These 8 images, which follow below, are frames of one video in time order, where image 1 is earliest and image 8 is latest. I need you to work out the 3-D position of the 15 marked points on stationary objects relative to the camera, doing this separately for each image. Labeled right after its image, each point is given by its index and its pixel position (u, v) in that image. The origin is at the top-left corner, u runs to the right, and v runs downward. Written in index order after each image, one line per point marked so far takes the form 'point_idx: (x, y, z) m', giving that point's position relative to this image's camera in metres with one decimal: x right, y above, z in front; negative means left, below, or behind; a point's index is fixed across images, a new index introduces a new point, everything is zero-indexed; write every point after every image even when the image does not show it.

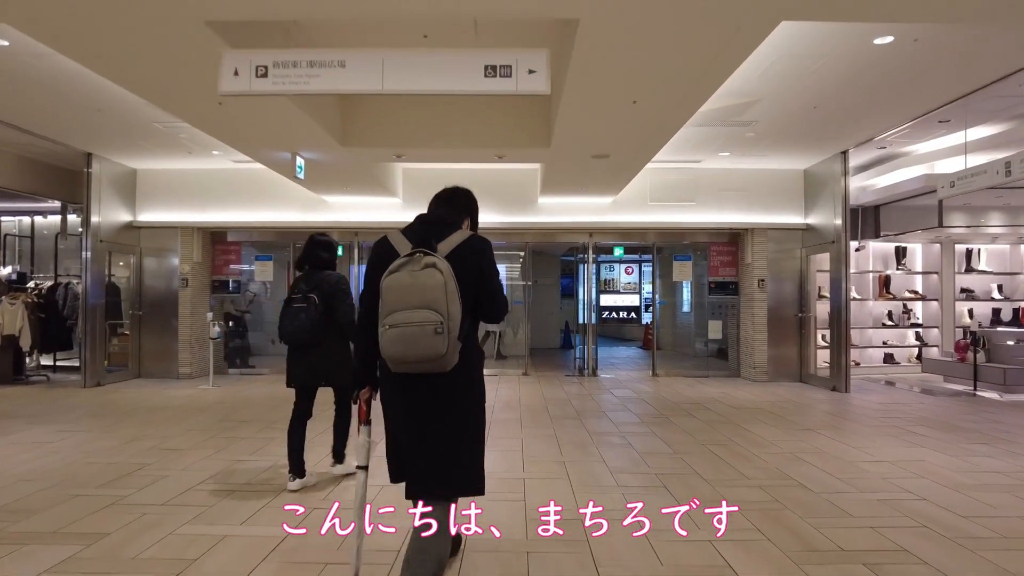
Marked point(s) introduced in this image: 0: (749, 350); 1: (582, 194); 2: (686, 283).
0: (+3.7, -1.0, +10.1) m
1: (+1.0, +1.4, +9.4) m
2: (+2.7, +0.1, +10.7) m
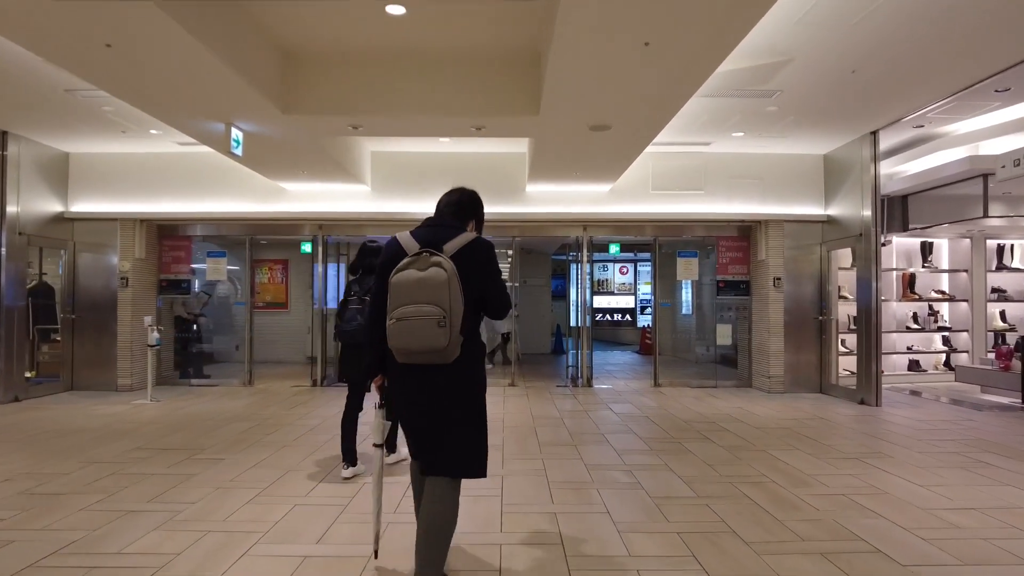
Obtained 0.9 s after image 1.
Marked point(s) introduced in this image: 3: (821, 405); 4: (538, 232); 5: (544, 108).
0: (+3.5, -1.0, +9.0) m
1: (+0.8, +1.4, +8.3) m
2: (+2.5, +0.1, +9.6) m
3: (+3.8, -1.4, +7.9) m
4: (+0.4, +0.9, +9.5) m
5: (+0.3, +1.5, +5.4) m
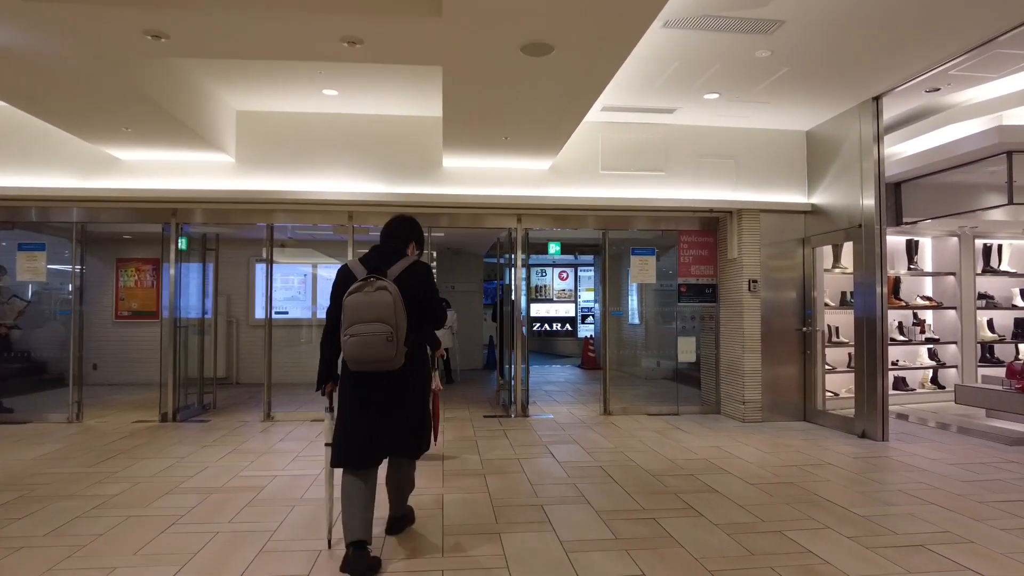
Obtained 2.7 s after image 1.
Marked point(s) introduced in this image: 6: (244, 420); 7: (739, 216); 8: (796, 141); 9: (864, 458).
0: (+2.5, -1.0, +7.3) m
1: (-0.1, +1.4, +6.4) m
2: (+1.5, 0.0, +7.8) m
3: (+2.9, -1.5, +6.3) m
4: (-0.6, +0.8, +7.6) m
5: (-0.3, +1.5, +3.5) m
6: (-3.2, -1.6, +7.6) m
7: (+2.6, +0.8, +7.3) m
8: (+3.3, +1.7, +7.4) m
9: (+3.1, -1.5, +5.6) m
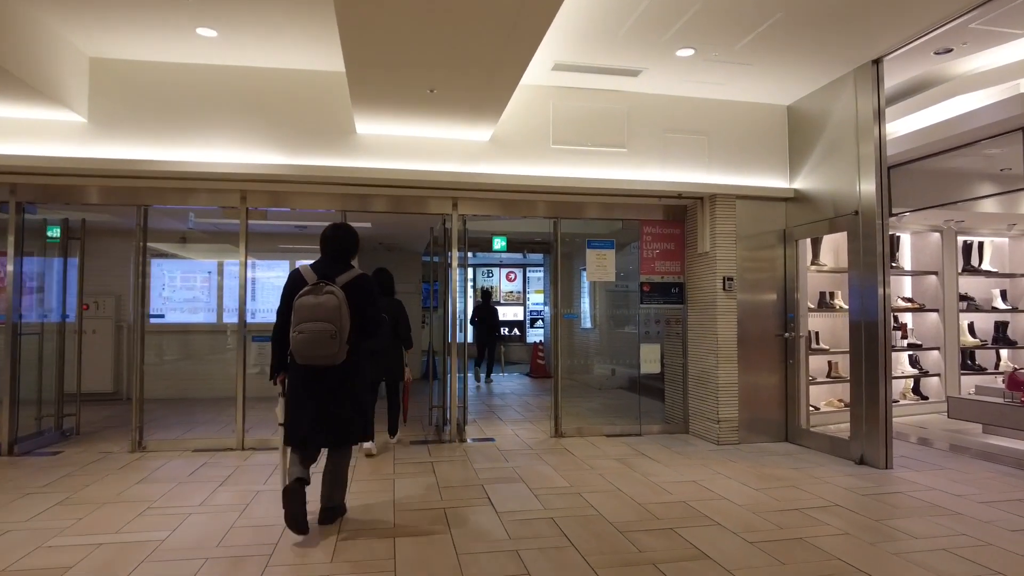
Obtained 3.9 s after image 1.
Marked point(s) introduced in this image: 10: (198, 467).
0: (+1.9, -1.0, +6.3) m
1: (-0.6, +1.4, +5.1) m
2: (+0.8, 0.0, +6.7) m
3: (+2.4, -1.5, +5.2) m
4: (-1.3, +0.9, +6.3) m
5: (-0.6, +1.6, +2.2) m
6: (-3.8, -1.5, +6.0) m
7: (+1.9, +0.8, +6.2) m
8: (+2.6, +1.7, +6.4) m
9: (+2.6, -1.5, +4.6) m
10: (-2.6, -1.5, +5.3) m
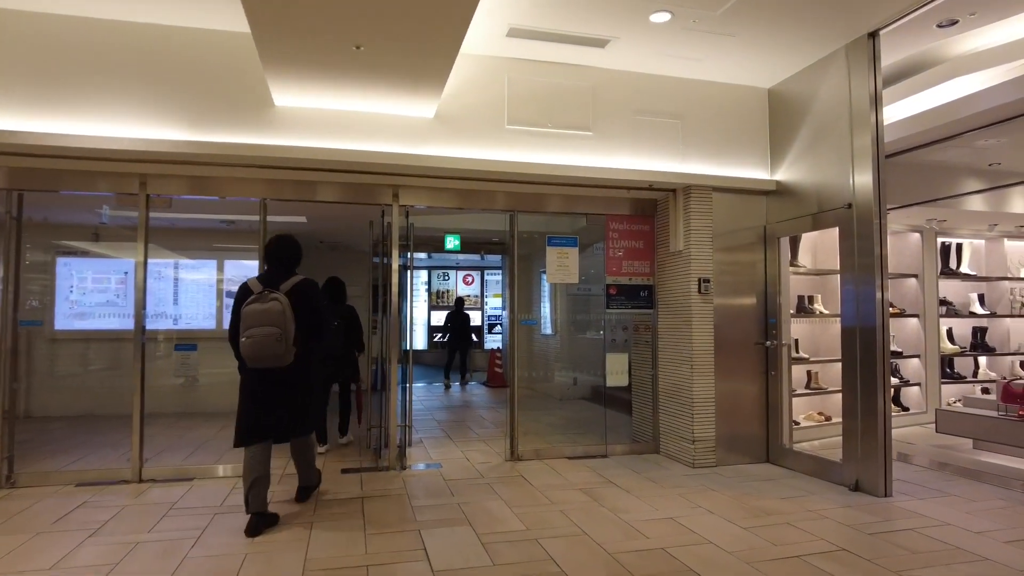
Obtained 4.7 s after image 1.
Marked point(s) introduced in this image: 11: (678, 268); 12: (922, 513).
0: (+1.5, -1.1, +5.6) m
1: (-1.0, +1.4, +4.3) m
2: (+0.3, 0.0, +5.9) m
3: (+2.0, -1.5, +4.6) m
4: (-1.7, +0.9, +5.4) m
5: (-0.8, +1.6, +1.4) m
6: (-4.2, -1.5, +5.0) m
7: (+1.5, +0.8, +5.6) m
8: (+2.2, +1.7, +5.8) m
9: (+2.2, -1.5, +3.9) m
10: (-3.0, -1.5, +4.4) m
11: (+1.5, +0.2, +5.7) m
12: (+2.7, -1.5, +4.1) m
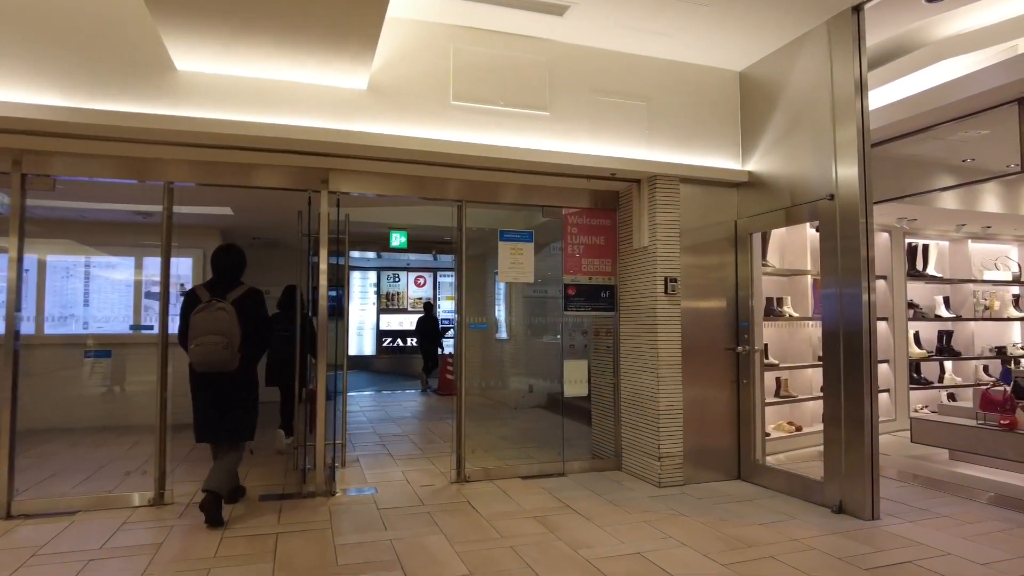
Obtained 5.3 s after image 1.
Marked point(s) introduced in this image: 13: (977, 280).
0: (+1.0, -1.1, +5.1) m
1: (-1.3, +1.4, +3.6) m
2: (-0.1, 0.0, +5.3) m
3: (+1.6, -1.5, +4.1) m
4: (-2.1, +0.9, +4.7) m
5: (-1.0, +1.6, +0.7) m
6: (-4.6, -1.5, +4.1) m
7: (+1.1, +0.8, +5.1) m
8: (+1.8, +1.7, +5.3) m
9: (+1.9, -1.5, +3.4) m
10: (-3.3, -1.5, +3.5) m
11: (+1.1, +0.2, +5.1) m
12: (+2.3, -1.4, +3.7) m
13: (+5.7, +0.1, +7.9) m
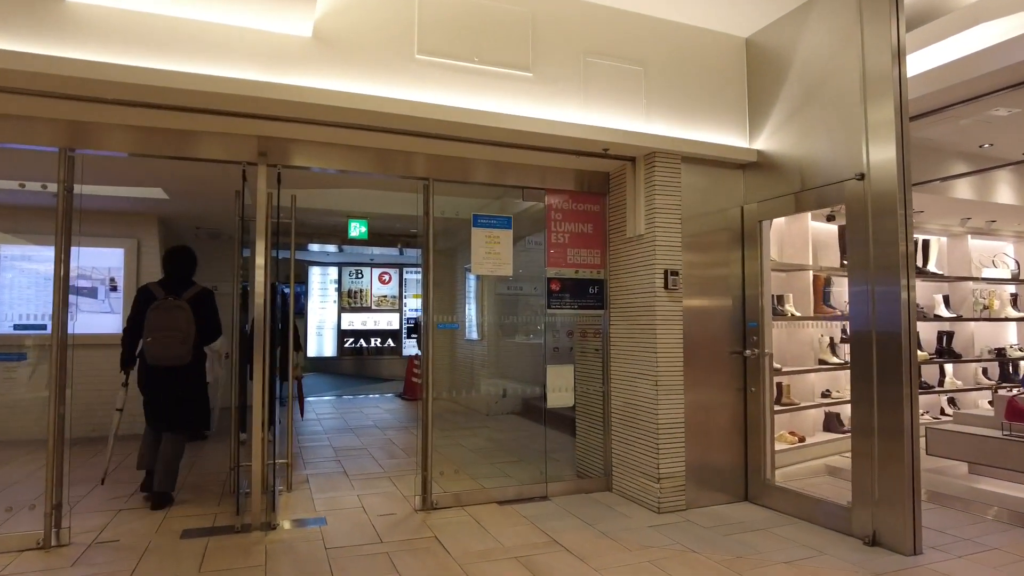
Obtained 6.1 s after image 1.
0: (+0.9, -1.0, +4.4) m
1: (-1.4, +1.5, +2.9) m
2: (-0.3, +0.1, +4.6) m
3: (+1.5, -1.4, +3.4) m
4: (-2.2, +0.9, +3.9) m
5: (-0.9, +1.6, 0.0) m
6: (-4.7, -1.5, +3.2) m
7: (+0.9, +0.9, +4.4) m
8: (+1.6, +1.7, +4.7) m
9: (+1.8, -1.4, +2.8) m
10: (-3.4, -1.4, +2.6) m
11: (+0.9, +0.2, +4.5) m
12: (+2.2, -1.4, +3.1) m
13: (+5.4, +0.1, +7.4) m
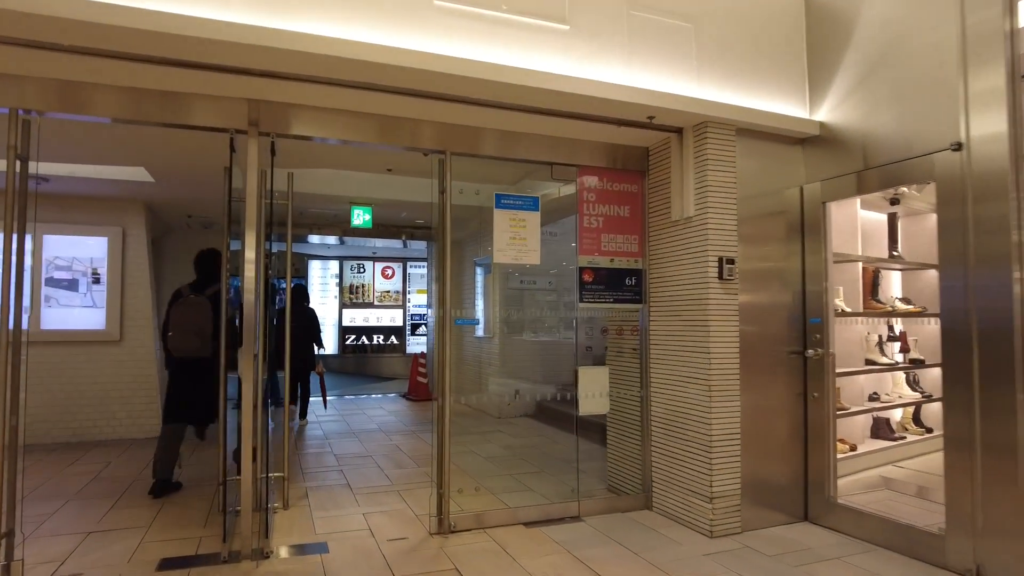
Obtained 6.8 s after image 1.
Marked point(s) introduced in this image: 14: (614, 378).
0: (+1.0, -1.0, +3.8) m
1: (-1.2, +1.5, +2.3) m
2: (-0.1, +0.1, +4.0) m
3: (+1.7, -1.4, +2.9) m
4: (-2.1, +1.0, +3.3) m
5: (-0.7, +1.7, -0.6) m
6: (-4.5, -1.4, +2.6) m
7: (+1.1, +0.9, +3.8) m
8: (+1.8, +1.8, +4.1) m
9: (+2.0, -1.4, +2.3) m
10: (-3.2, -1.4, +2.1) m
11: (+1.1, +0.3, +3.9) m
12: (+2.4, -1.4, +2.5) m
13: (+5.6, +0.2, +6.9) m
14: (+0.7, -0.6, +4.3) m
